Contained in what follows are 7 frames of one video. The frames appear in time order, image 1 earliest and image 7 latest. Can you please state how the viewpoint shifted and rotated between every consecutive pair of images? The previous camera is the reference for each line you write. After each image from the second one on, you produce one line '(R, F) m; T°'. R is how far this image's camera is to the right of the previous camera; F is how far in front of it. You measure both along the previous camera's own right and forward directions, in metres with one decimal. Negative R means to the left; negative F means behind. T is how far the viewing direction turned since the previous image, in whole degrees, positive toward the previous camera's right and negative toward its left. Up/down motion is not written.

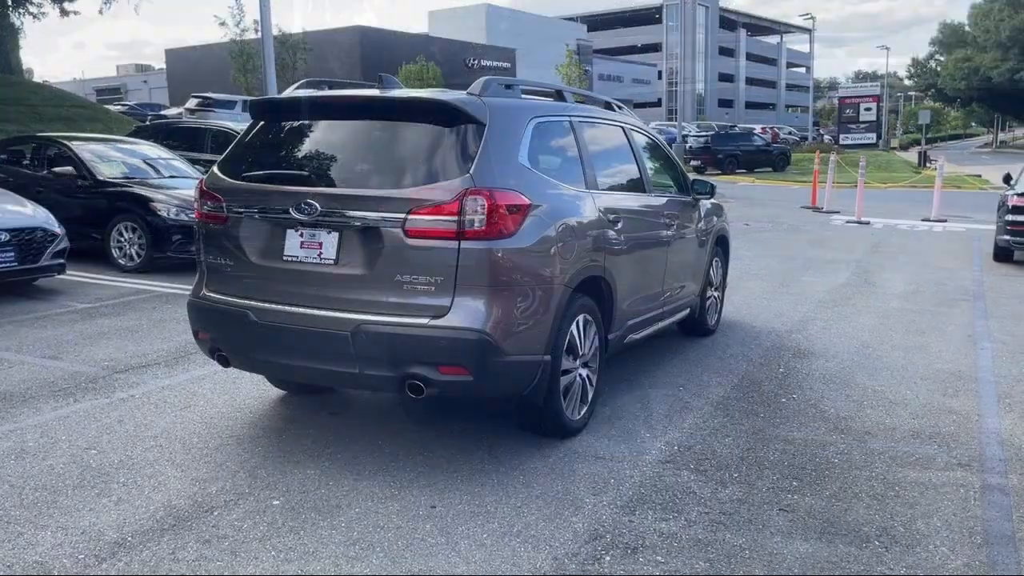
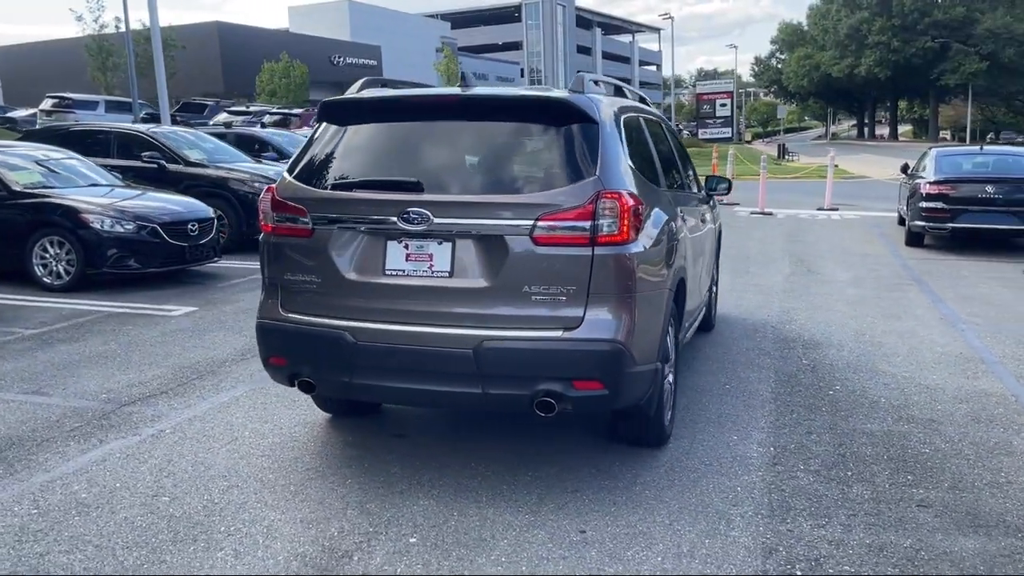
(-1.2, +0.4) m; +9°
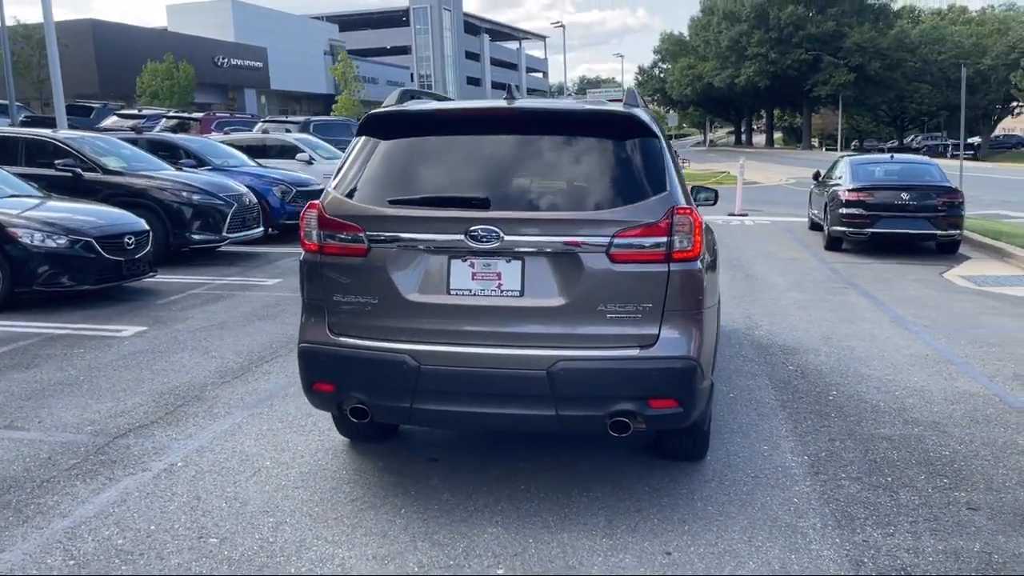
(-0.8, +0.2) m; +7°
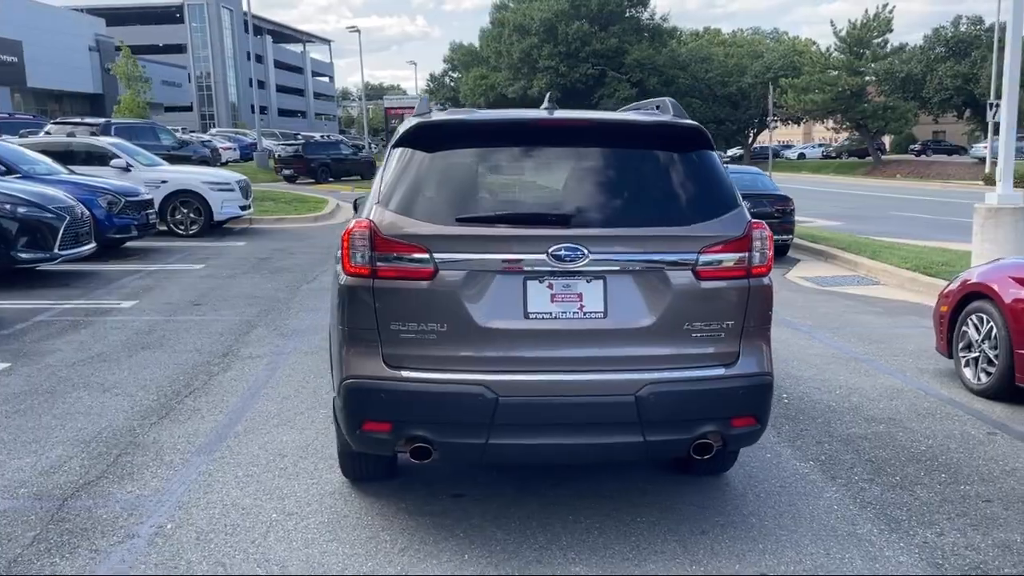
(-1.2, +0.4) m; +14°
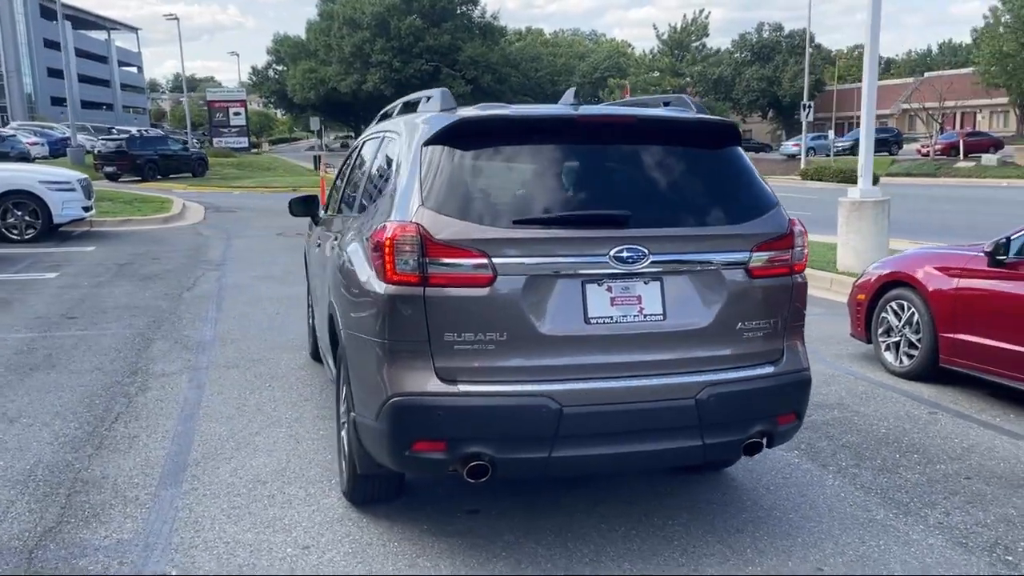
(-0.9, +0.3) m; +11°
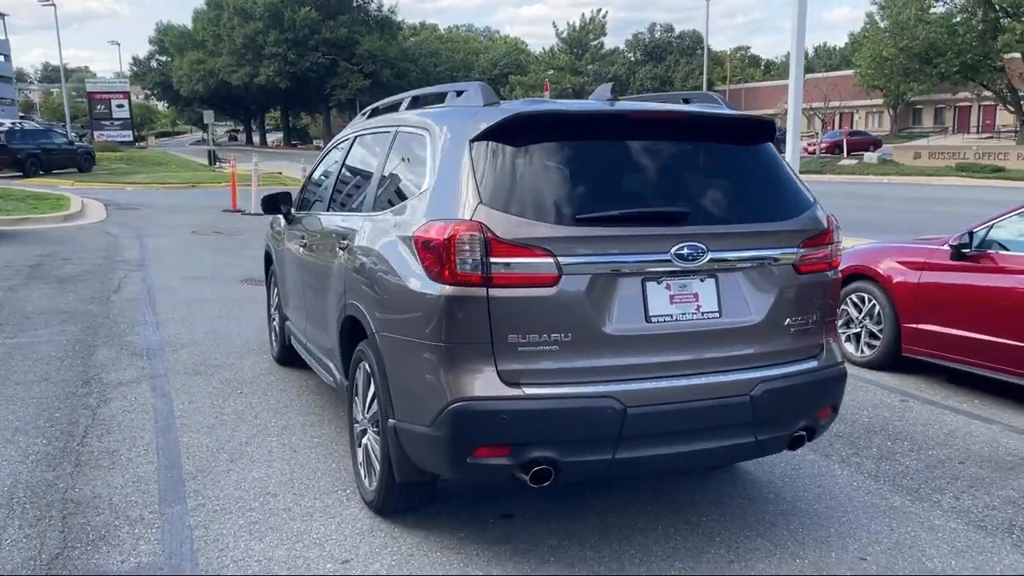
(-0.7, +0.1) m; +7°
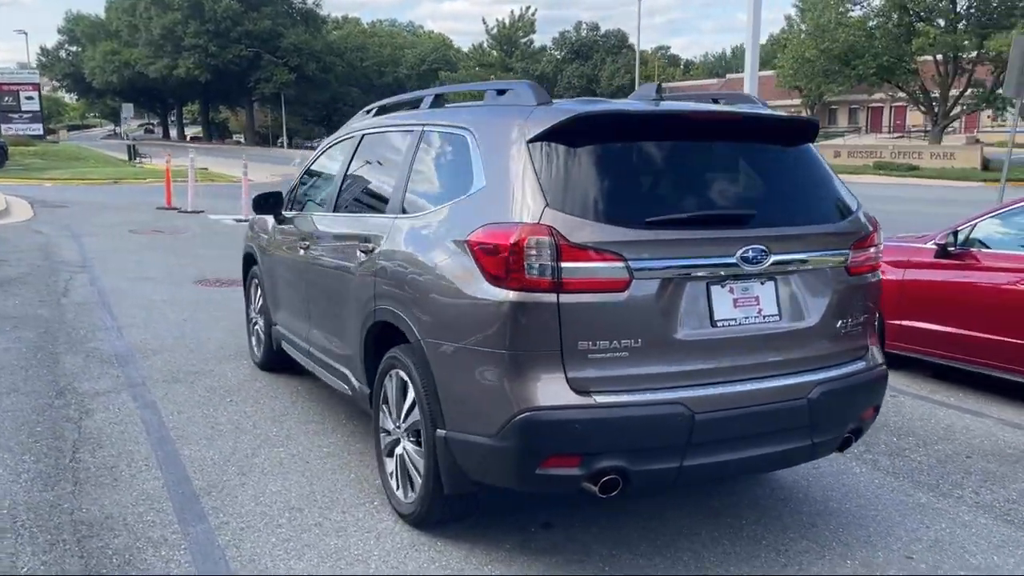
(-0.5, +0.1) m; +5°
